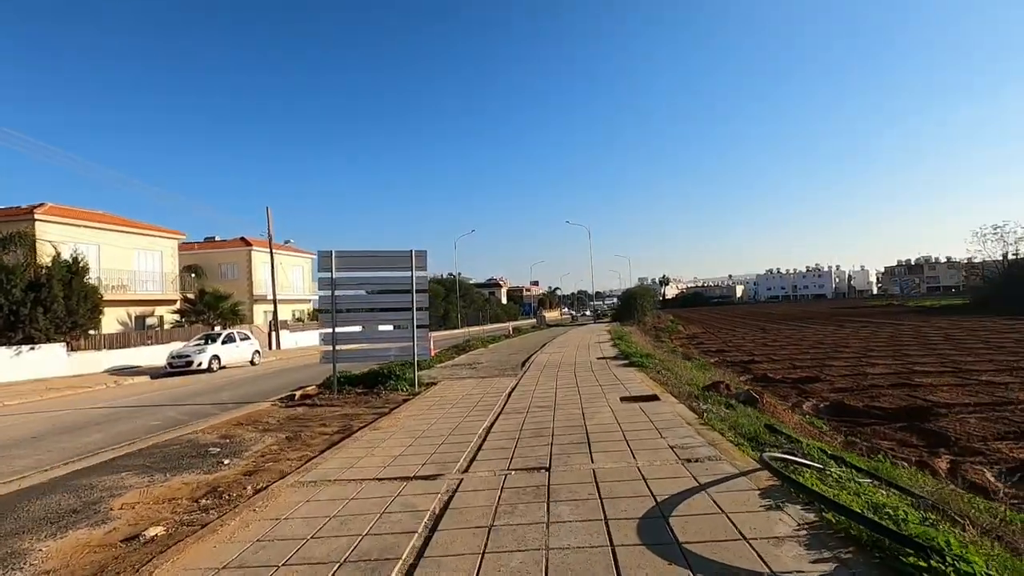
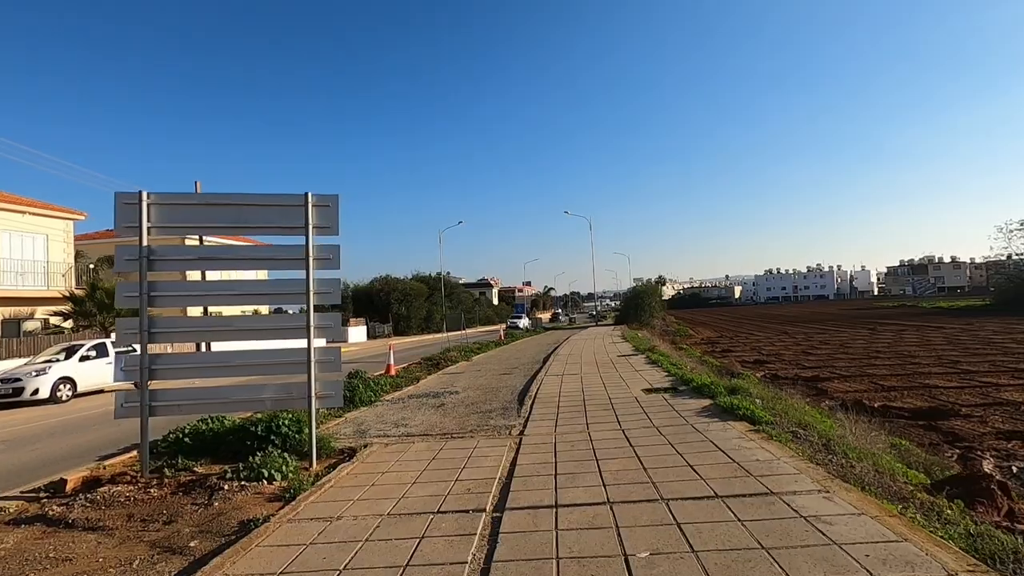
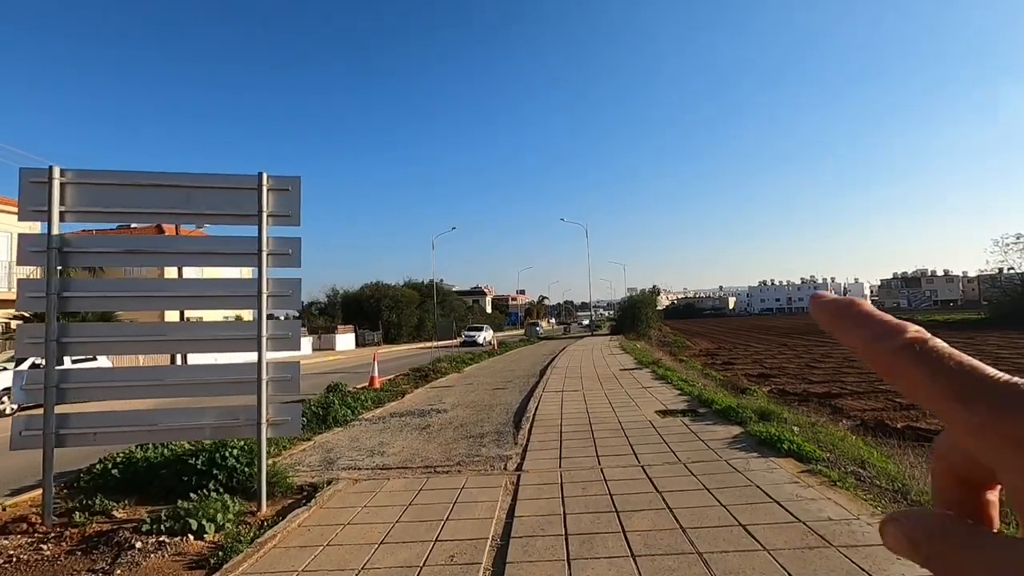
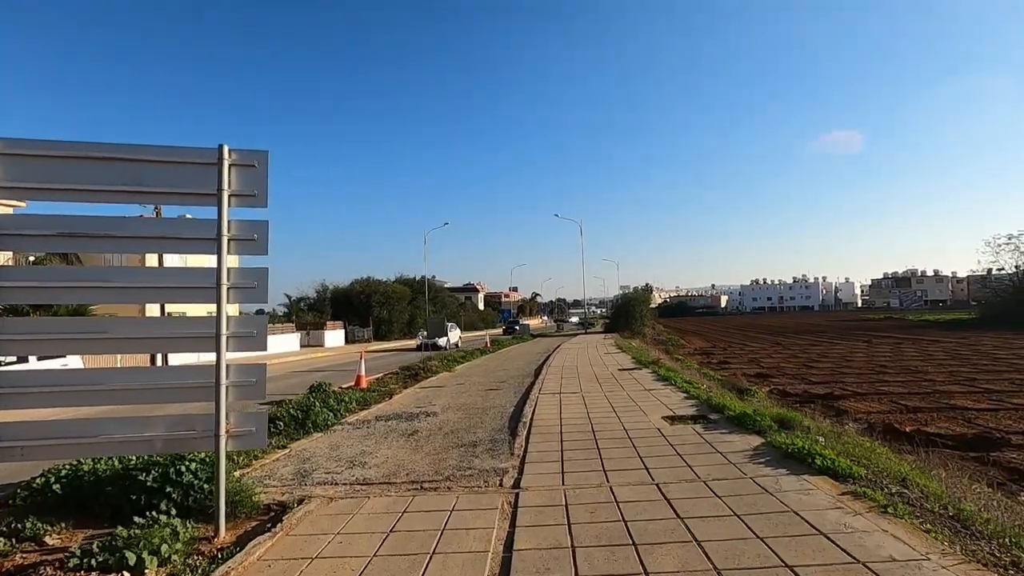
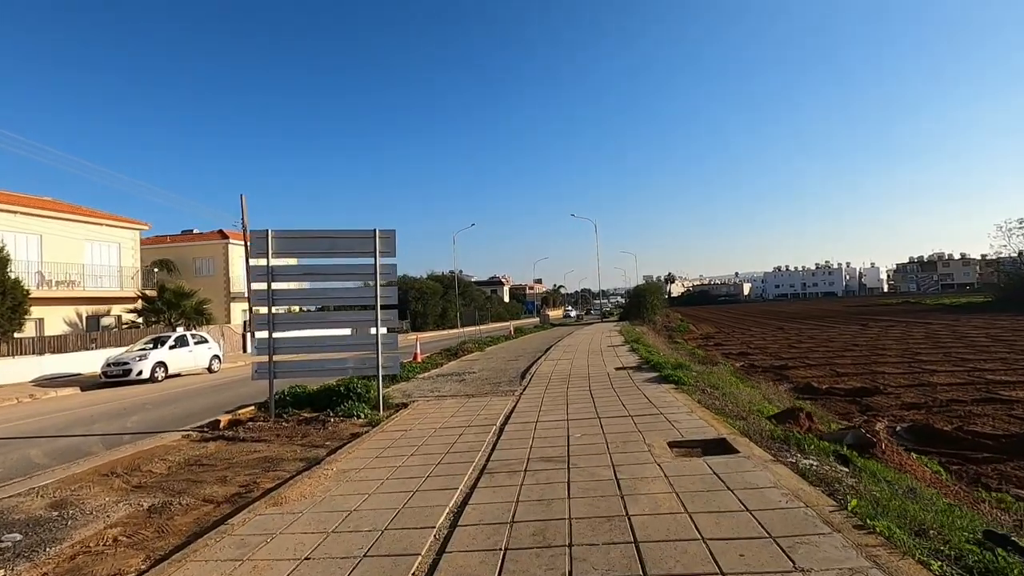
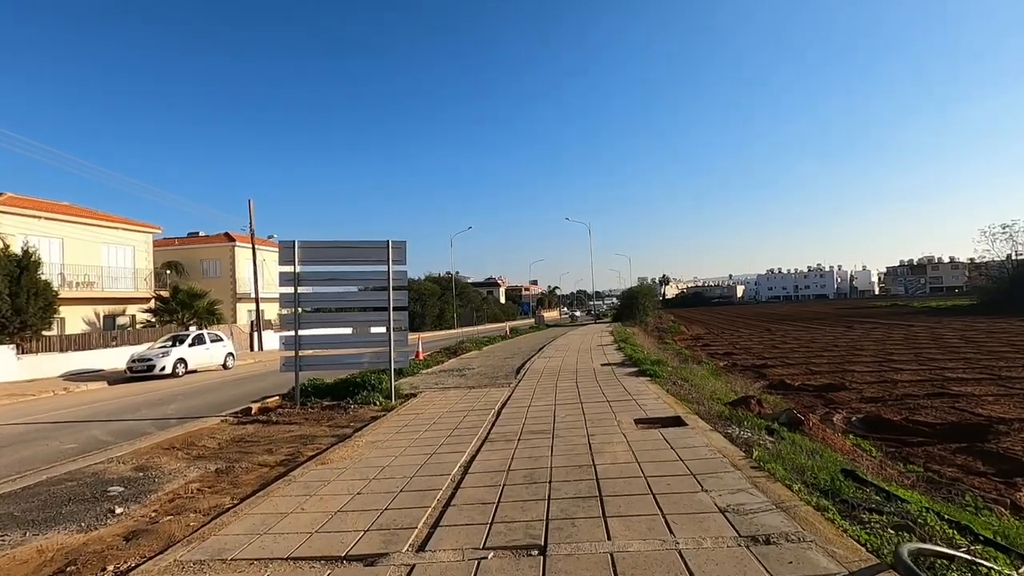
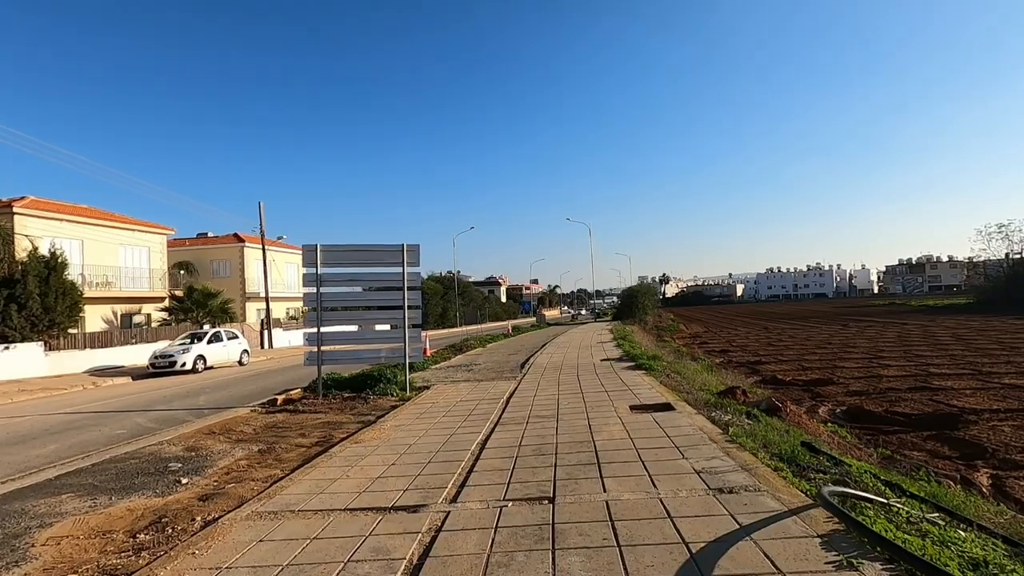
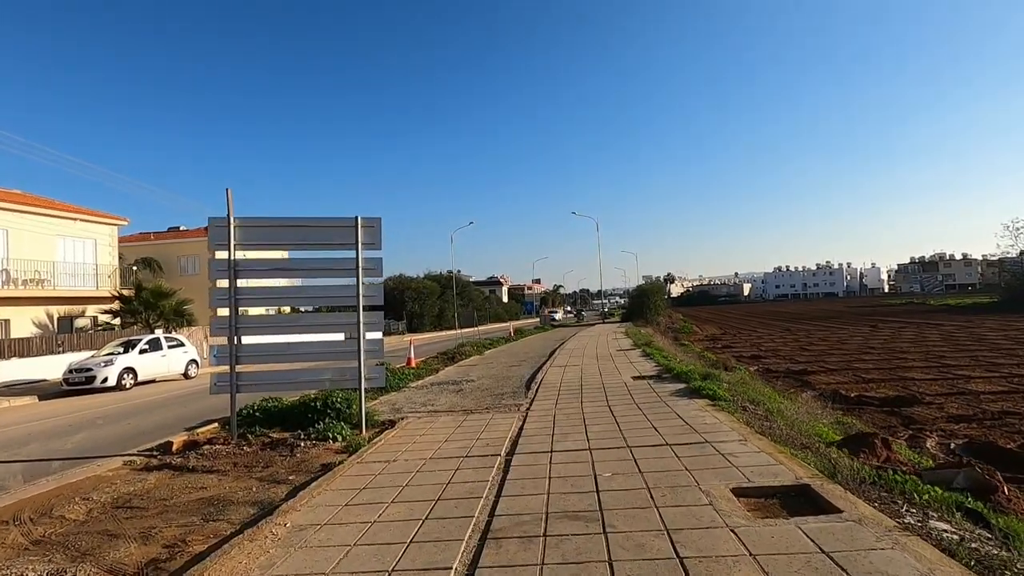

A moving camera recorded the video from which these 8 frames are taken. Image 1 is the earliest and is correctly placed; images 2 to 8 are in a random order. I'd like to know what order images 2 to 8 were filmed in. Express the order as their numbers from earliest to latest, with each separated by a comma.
7, 6, 5, 8, 2, 3, 4
